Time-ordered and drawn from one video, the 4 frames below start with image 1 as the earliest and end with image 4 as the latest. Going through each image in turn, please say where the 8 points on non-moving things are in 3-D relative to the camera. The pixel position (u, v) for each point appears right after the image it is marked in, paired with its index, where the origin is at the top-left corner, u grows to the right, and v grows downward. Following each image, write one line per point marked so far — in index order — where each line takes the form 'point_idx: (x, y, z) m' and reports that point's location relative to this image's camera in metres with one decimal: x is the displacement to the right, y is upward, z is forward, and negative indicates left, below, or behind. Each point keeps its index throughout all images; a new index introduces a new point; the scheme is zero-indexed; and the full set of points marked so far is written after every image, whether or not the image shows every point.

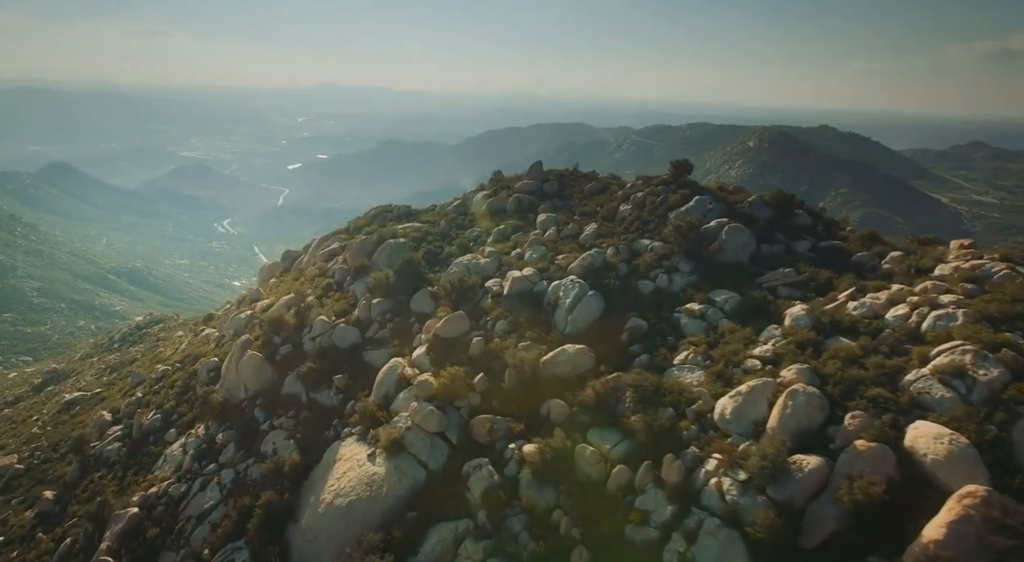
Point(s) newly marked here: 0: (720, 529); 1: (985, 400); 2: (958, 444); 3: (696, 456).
0: (+5.5, -6.6, +16.8) m
1: (+12.7, -3.2, +17.0) m
2: (+11.1, -4.1, +15.9) m
3: (+5.3, -5.1, +18.7) m
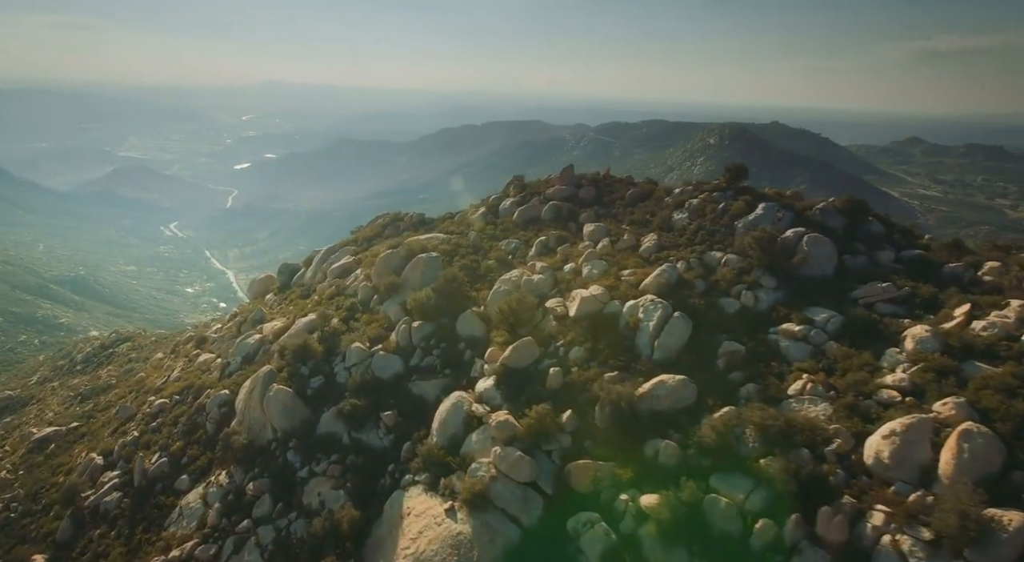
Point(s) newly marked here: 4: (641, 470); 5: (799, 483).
0: (+9.1, -7.3, +14.5) m
1: (+16.2, -3.8, +15.3) m
2: (+14.8, -4.7, +14.0) m
3: (+8.8, -5.8, +16.4) m
4: (+4.0, -5.8, +19.4) m
5: (+7.8, -5.5, +17.4) m
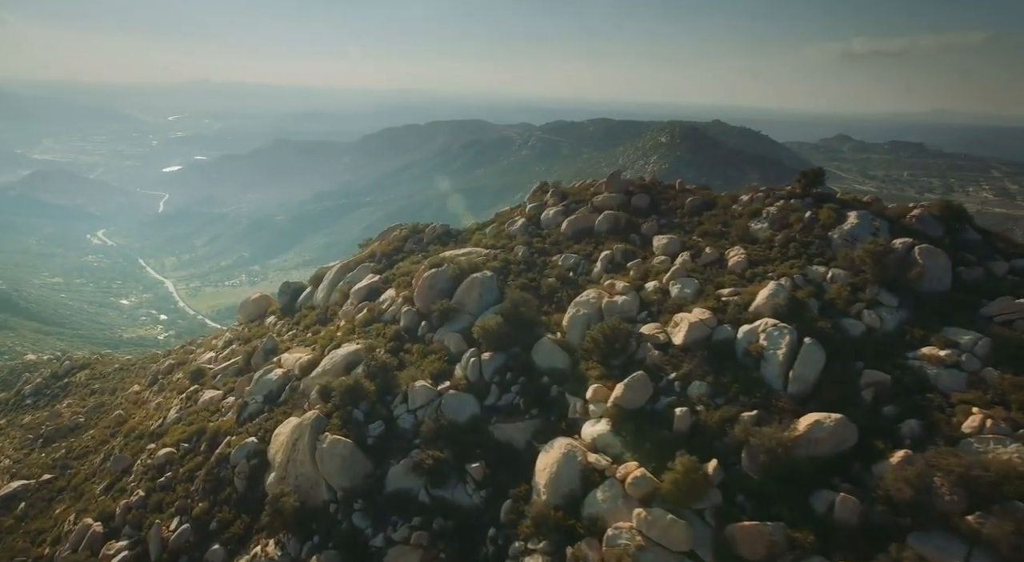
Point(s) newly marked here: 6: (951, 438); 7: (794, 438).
0: (+13.8, -8.0, +12.3) m
1: (+20.7, -4.3, +13.6) m
2: (+19.4, -5.2, +12.3) m
3: (+13.2, -6.5, +14.1) m
4: (+8.1, -6.6, +16.7) m
5: (+12.1, -6.2, +15.0) m
6: (+12.4, -4.5, +18.0) m
7: (+8.1, -4.6, +18.4) m
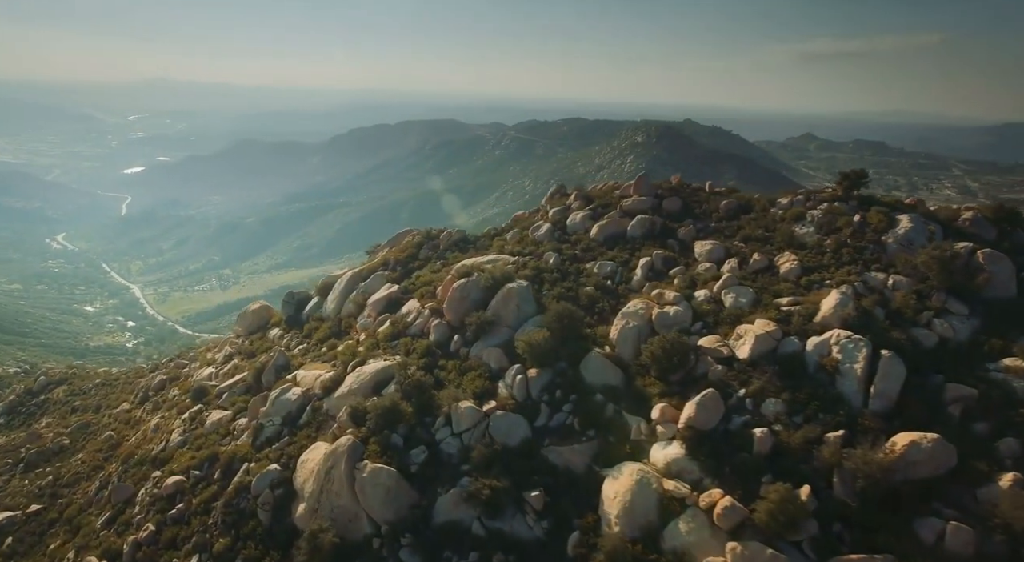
0: (+16.1, -8.2, +11.3) m
1: (+22.9, -4.5, +13.0) m
2: (+21.7, -5.4, +11.6) m
3: (+15.5, -6.8, +13.1) m
4: (+10.3, -6.9, +15.5) m
5: (+14.3, -6.4, +14.0) m
6: (+14.5, -4.7, +17.0) m
7: (+10.2, -4.9, +17.2) m
